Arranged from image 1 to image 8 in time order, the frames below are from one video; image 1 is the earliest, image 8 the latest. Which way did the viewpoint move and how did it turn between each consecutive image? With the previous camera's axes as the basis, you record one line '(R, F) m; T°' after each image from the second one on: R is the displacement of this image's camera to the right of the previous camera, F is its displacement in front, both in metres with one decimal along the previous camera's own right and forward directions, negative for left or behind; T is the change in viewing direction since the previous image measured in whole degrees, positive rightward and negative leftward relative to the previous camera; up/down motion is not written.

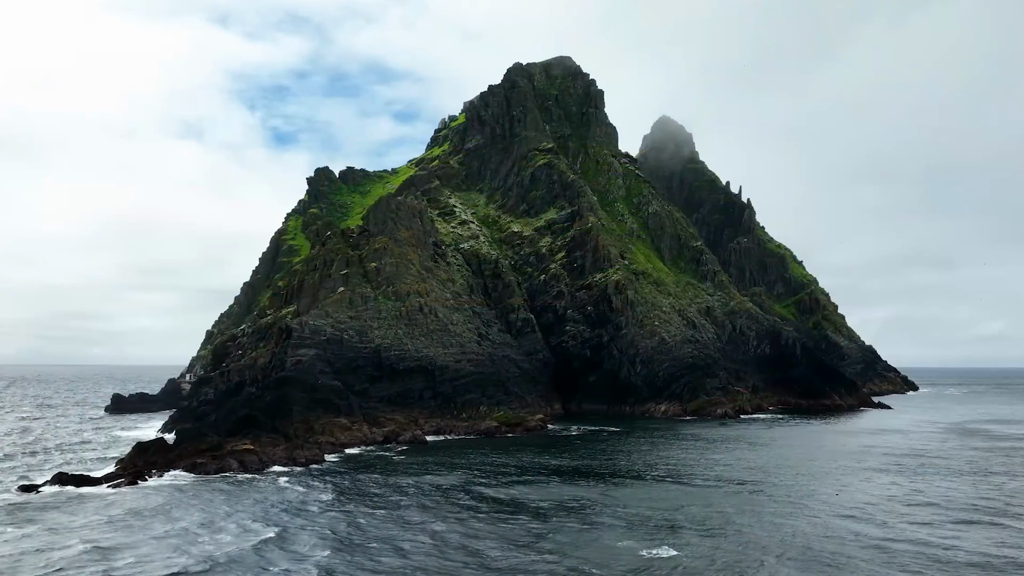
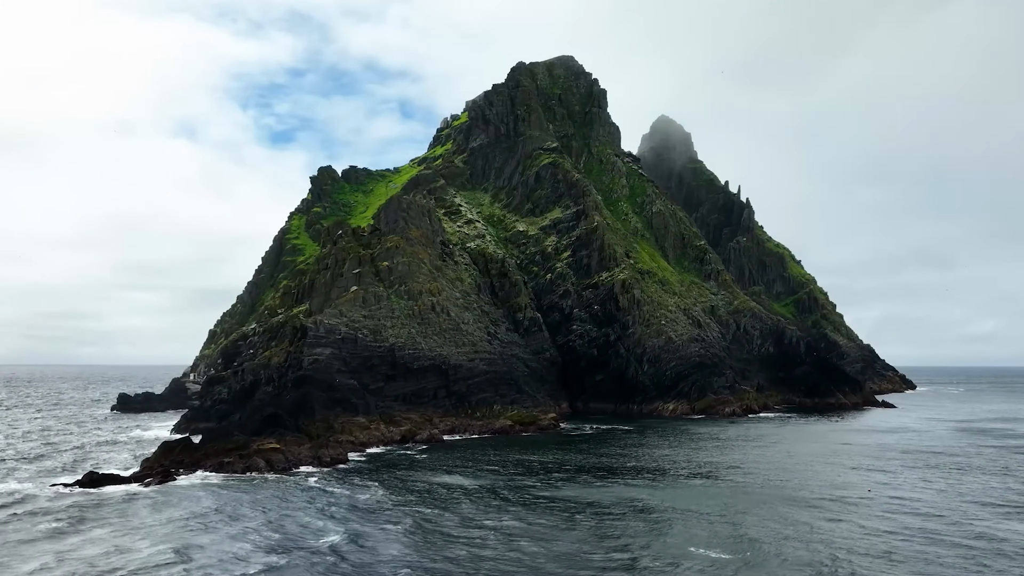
(-2.1, 0.0) m; 0°
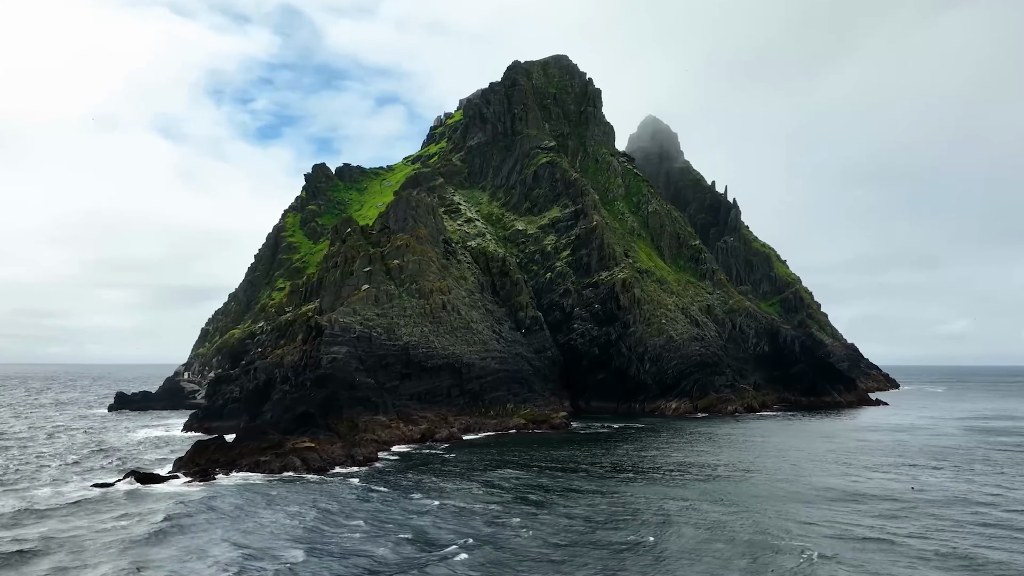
(-3.8, 0.0) m; +1°
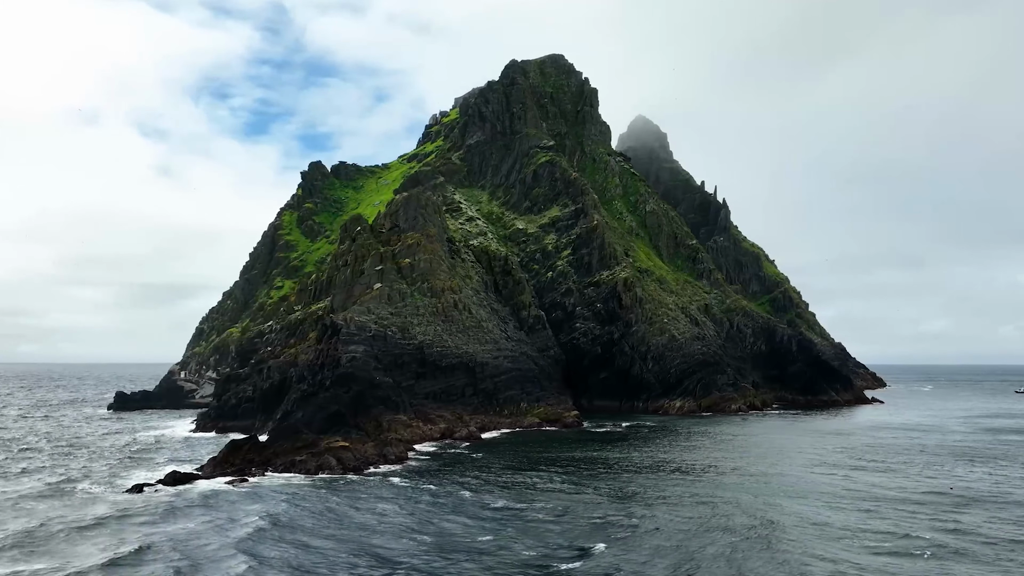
(-3.5, 0.0) m; +1°
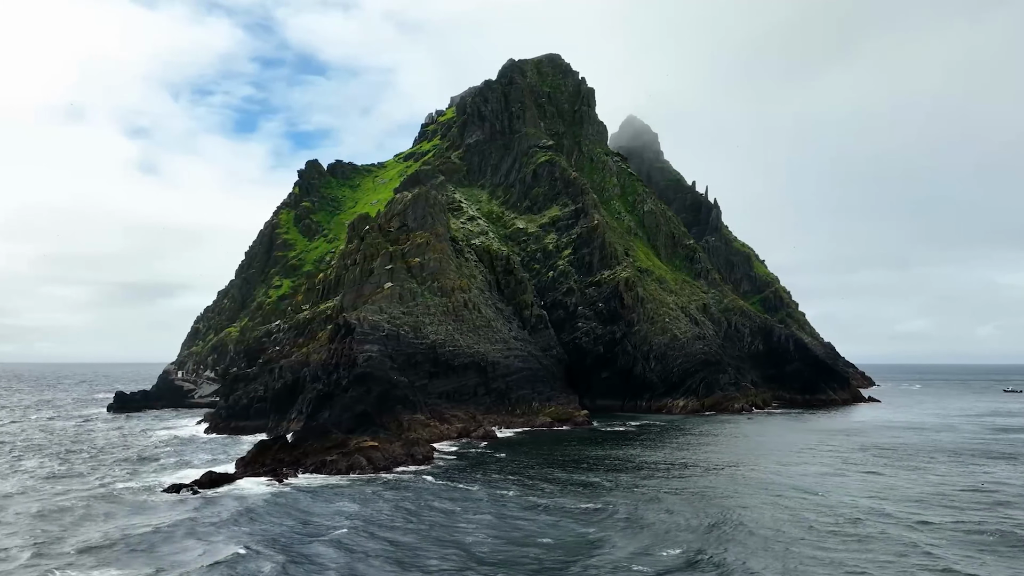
(-3.0, 0.0) m; +1°
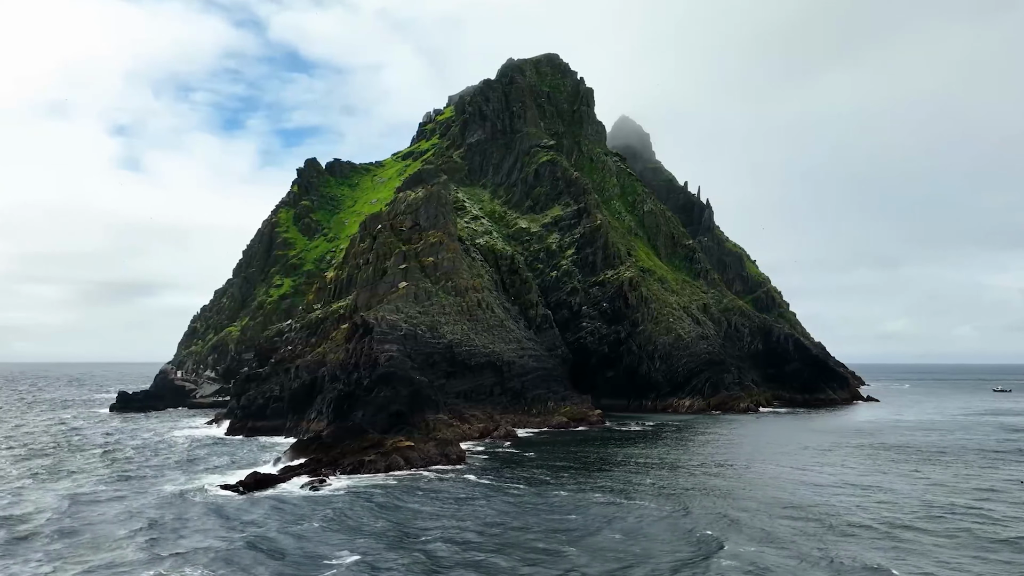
(-3.4, +0.1) m; +1°
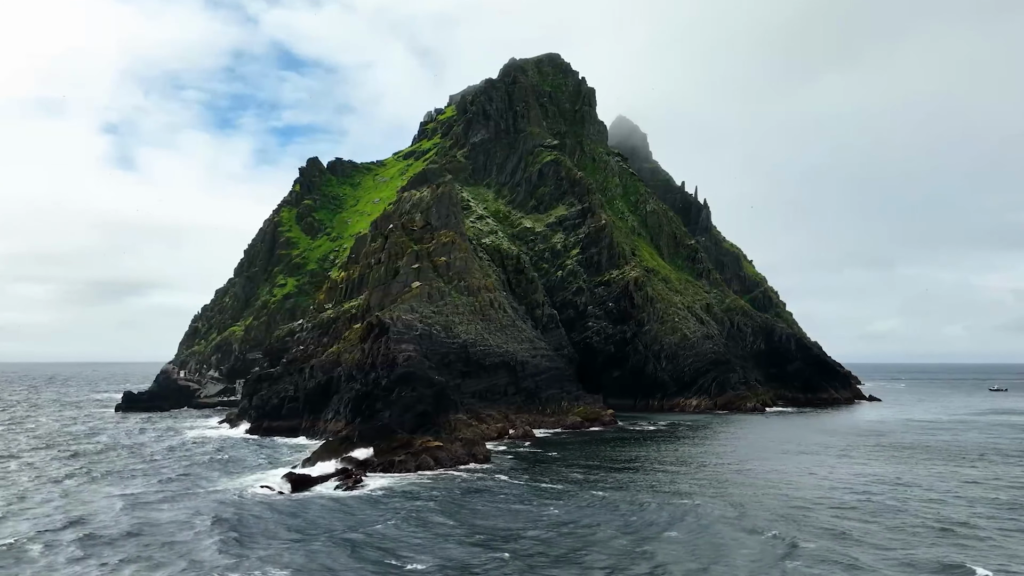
(-2.4, 0.0) m; 0°
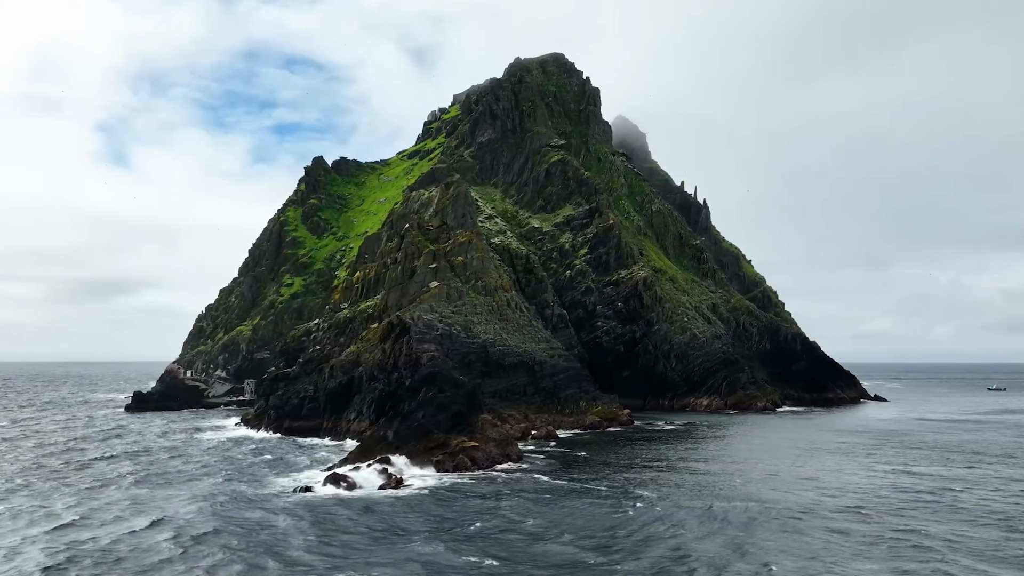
(-2.8, 0.0) m; 0°
